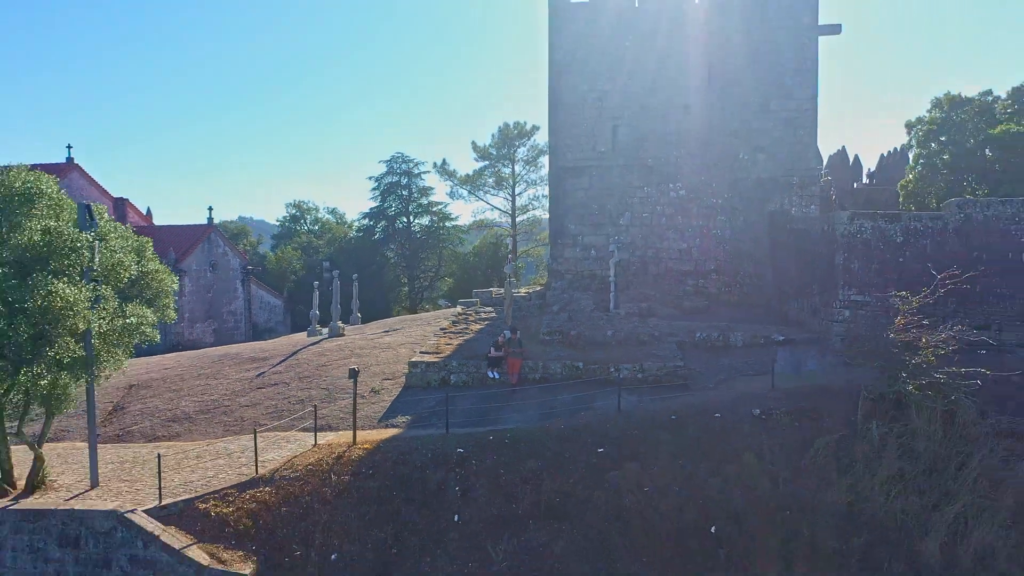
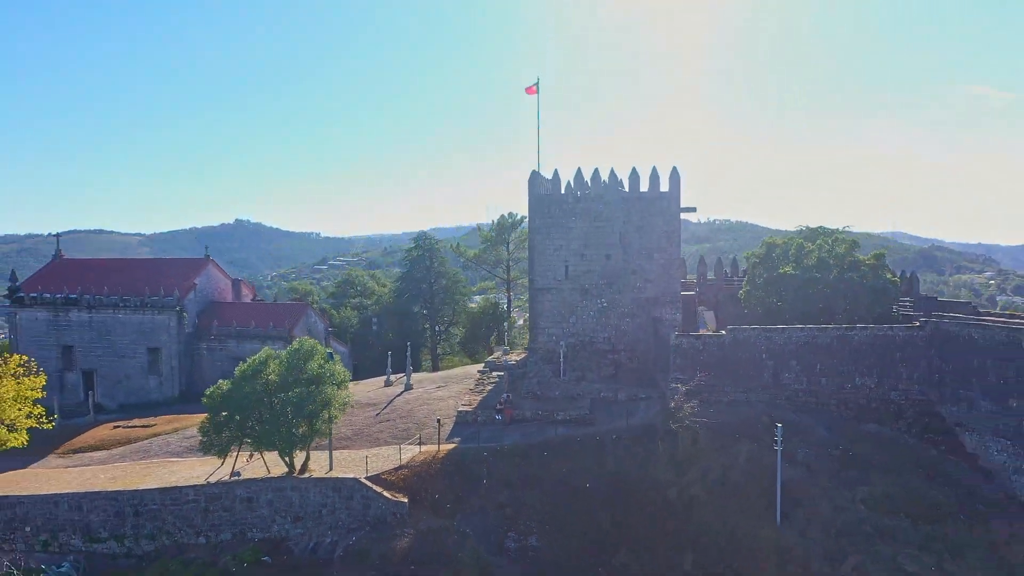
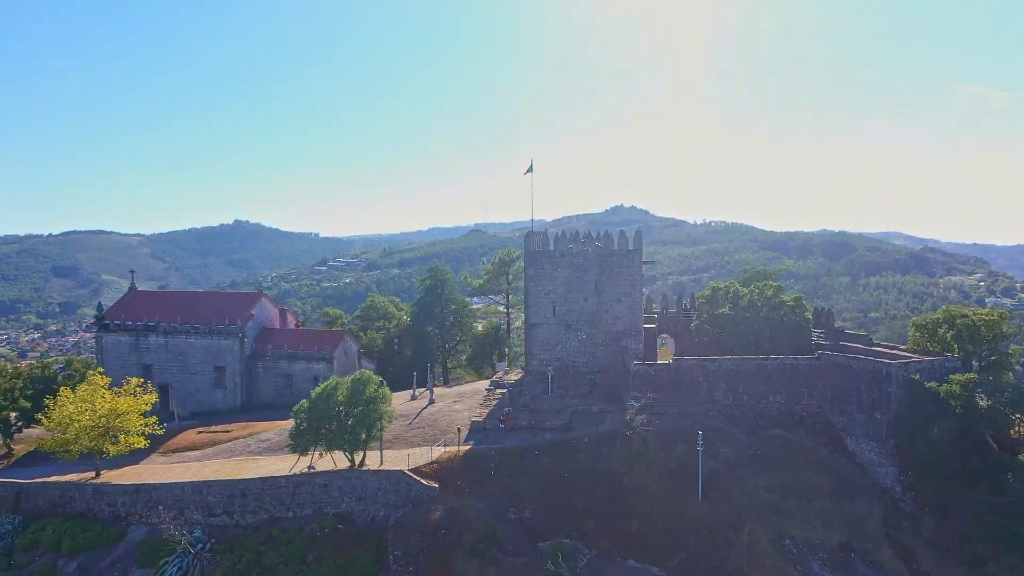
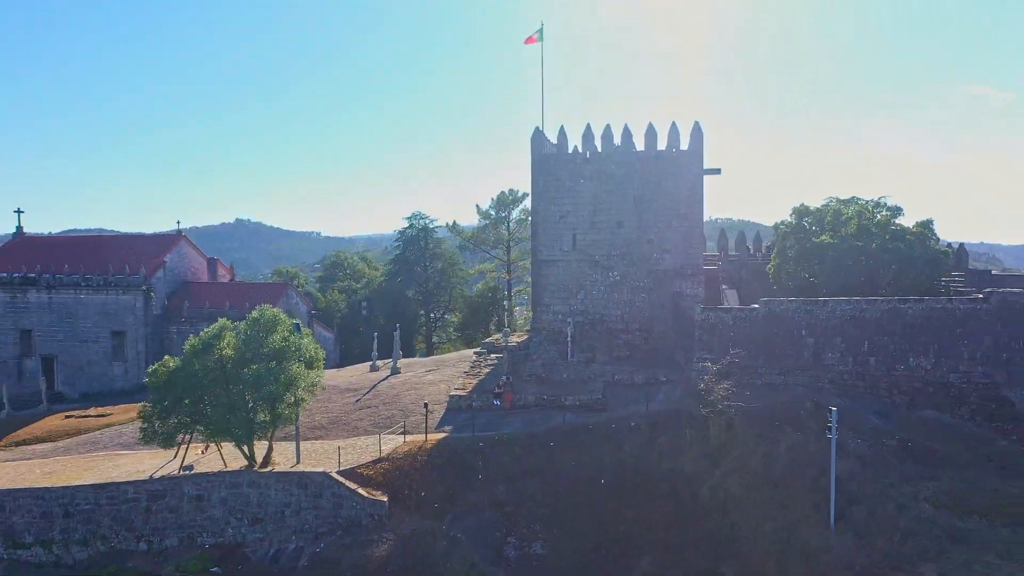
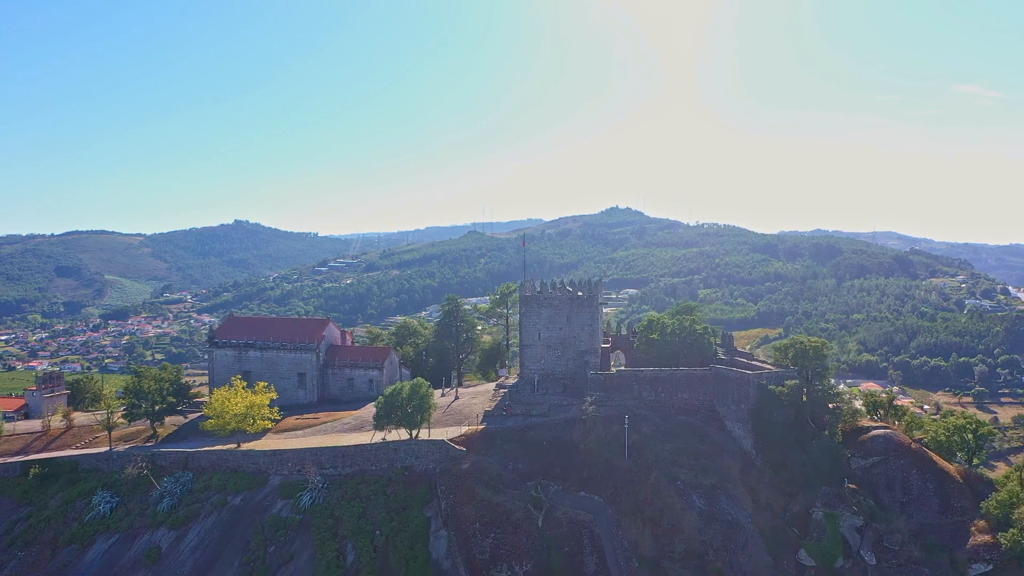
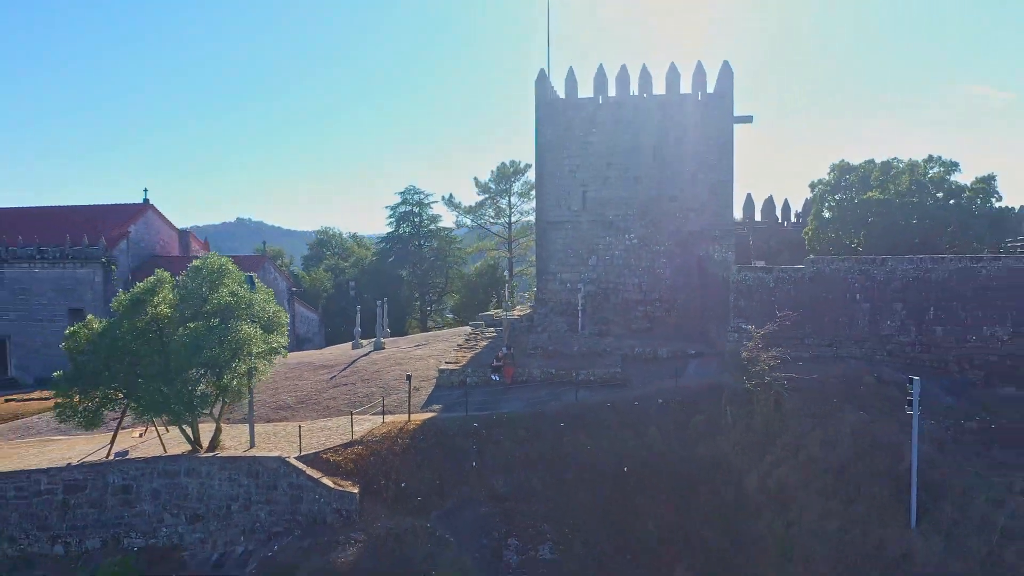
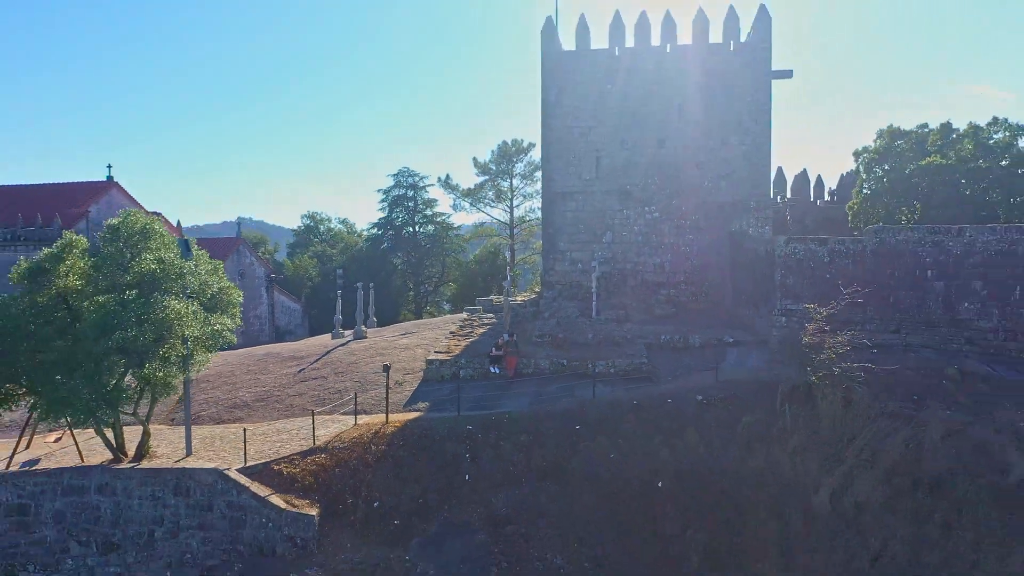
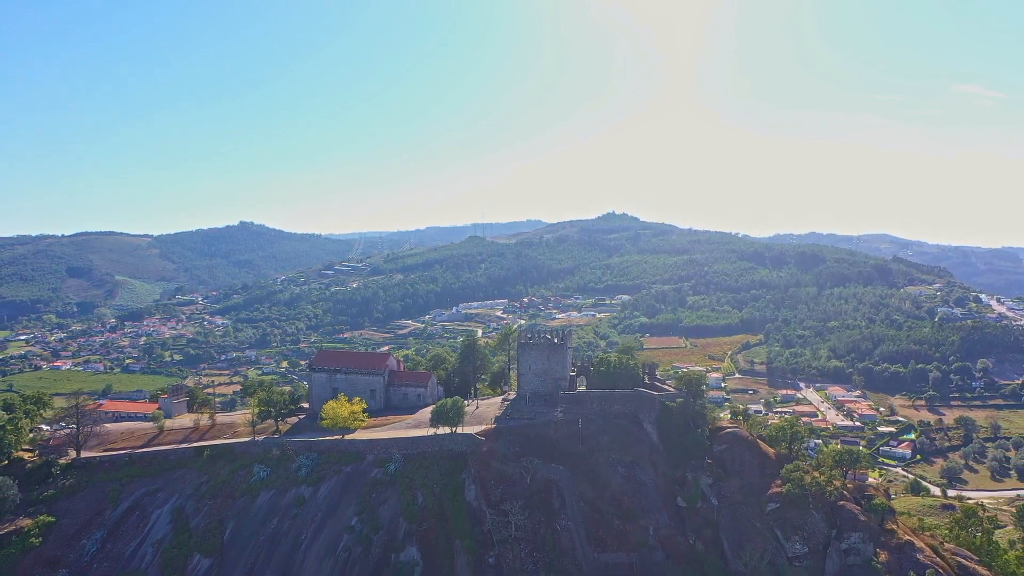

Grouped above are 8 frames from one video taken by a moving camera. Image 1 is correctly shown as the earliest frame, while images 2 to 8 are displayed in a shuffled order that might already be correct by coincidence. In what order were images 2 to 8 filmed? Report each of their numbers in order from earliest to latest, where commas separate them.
7, 6, 4, 2, 3, 5, 8
